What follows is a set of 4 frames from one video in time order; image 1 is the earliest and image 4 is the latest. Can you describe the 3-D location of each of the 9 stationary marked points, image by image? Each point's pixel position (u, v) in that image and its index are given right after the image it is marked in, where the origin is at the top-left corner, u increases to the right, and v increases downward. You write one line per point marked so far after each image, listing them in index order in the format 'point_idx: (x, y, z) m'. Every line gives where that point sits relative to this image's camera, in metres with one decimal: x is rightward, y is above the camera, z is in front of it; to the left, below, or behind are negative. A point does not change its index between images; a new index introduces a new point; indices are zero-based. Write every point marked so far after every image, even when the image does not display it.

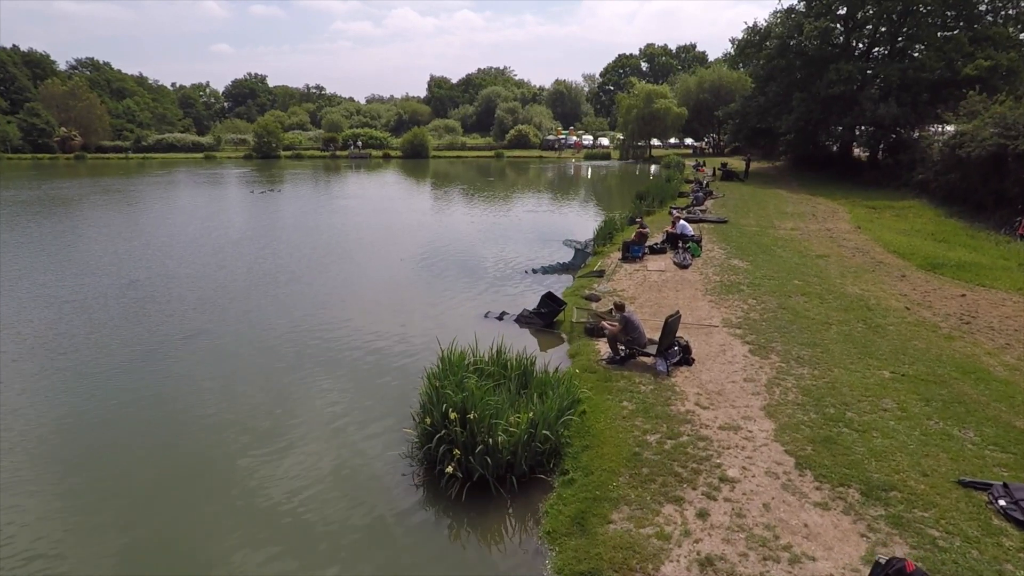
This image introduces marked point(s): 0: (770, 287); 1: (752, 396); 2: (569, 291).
0: (+7.6, 0.0, +17.0) m
1: (+4.3, -1.9, +10.4) m
2: (+1.7, -0.1, +17.7) m
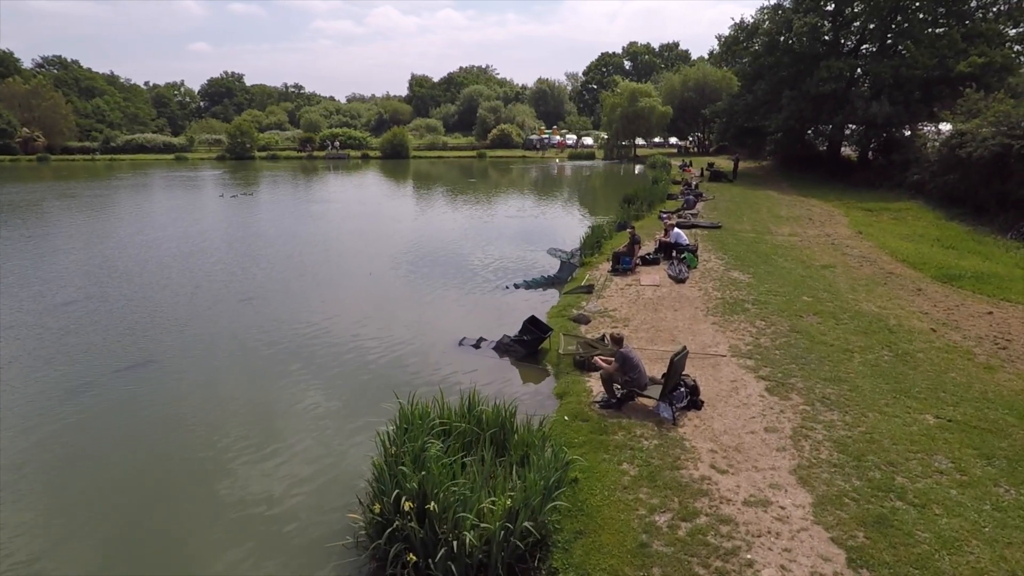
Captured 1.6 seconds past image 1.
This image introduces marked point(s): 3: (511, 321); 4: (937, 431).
0: (+7.0, -0.4, +15.3) m
1: (+4.0, -2.5, +8.6) m
2: (+1.2, -0.7, +15.9) m
3: (0.0, -1.0, +18.1) m
4: (+6.7, -2.3, +9.1) m
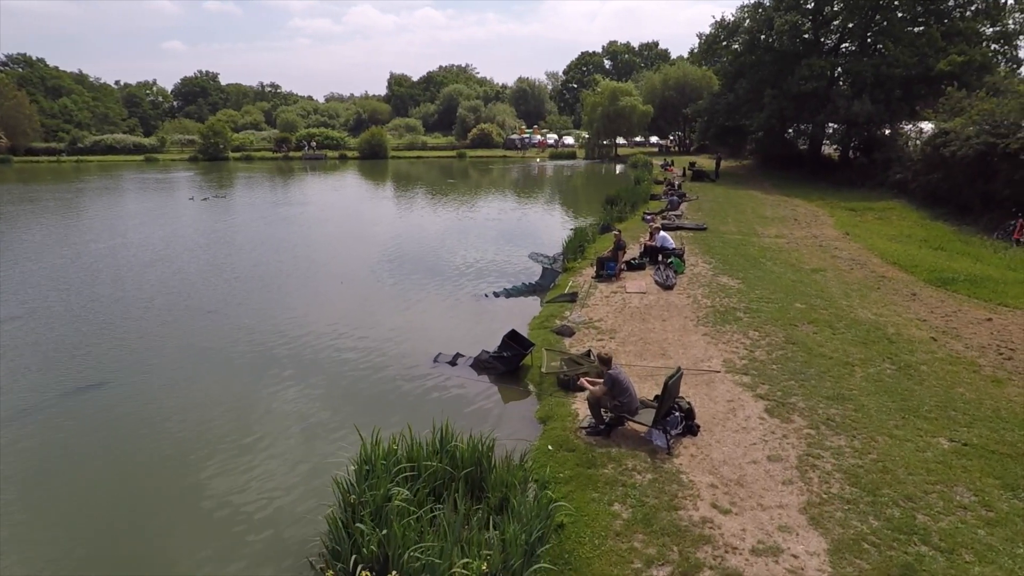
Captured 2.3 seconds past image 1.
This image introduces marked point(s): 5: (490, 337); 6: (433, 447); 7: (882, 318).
0: (+6.5, -0.6, +14.6) m
1: (+3.7, -2.7, +7.8) m
2: (+0.6, -0.9, +15.0) m
3: (-0.6, -1.2, +17.1) m
4: (+6.4, -2.4, +8.3) m
5: (-0.6, -1.4, +16.5) m
6: (-1.0, -2.1, +7.6) m
7: (+9.2, -0.7, +14.3) m
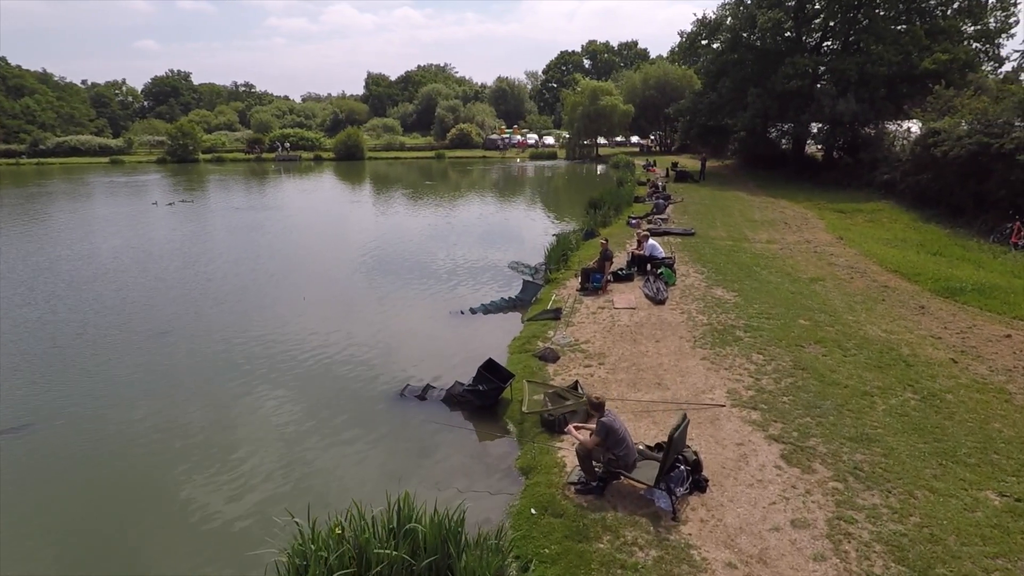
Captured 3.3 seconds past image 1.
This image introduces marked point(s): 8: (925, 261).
0: (+6.0, -1.0, +13.3) m
1: (+3.4, -3.1, +6.4) m
2: (+0.1, -1.3, +13.5) m
3: (-1.2, -1.7, +15.6) m
4: (+6.1, -2.8, +7.0) m
5: (-1.2, -1.8, +15.0) m
6: (-1.3, -2.6, +6.1) m
7: (+8.7, -1.1, +13.1) m
8: (+14.0, +0.9, +19.7) m
